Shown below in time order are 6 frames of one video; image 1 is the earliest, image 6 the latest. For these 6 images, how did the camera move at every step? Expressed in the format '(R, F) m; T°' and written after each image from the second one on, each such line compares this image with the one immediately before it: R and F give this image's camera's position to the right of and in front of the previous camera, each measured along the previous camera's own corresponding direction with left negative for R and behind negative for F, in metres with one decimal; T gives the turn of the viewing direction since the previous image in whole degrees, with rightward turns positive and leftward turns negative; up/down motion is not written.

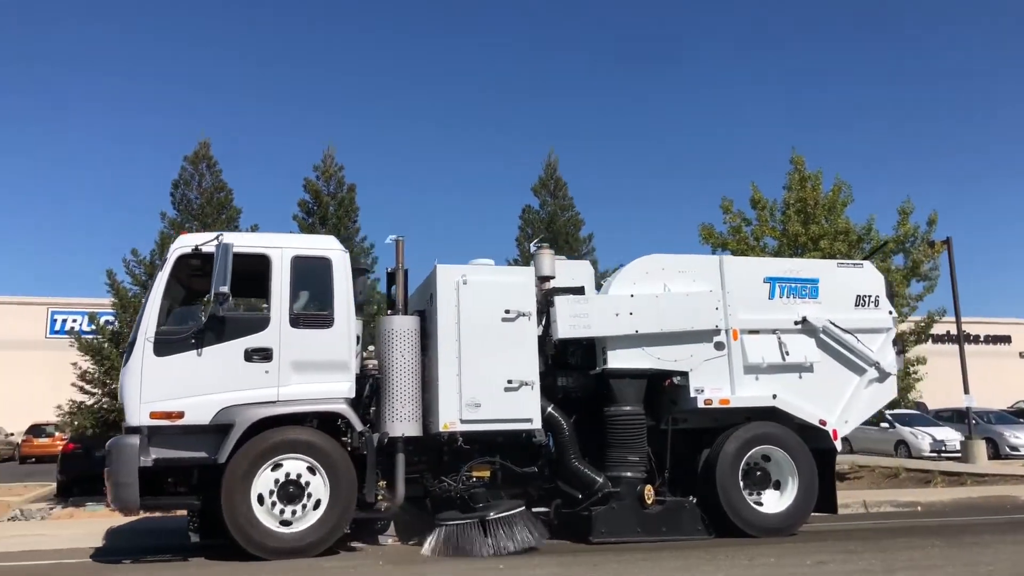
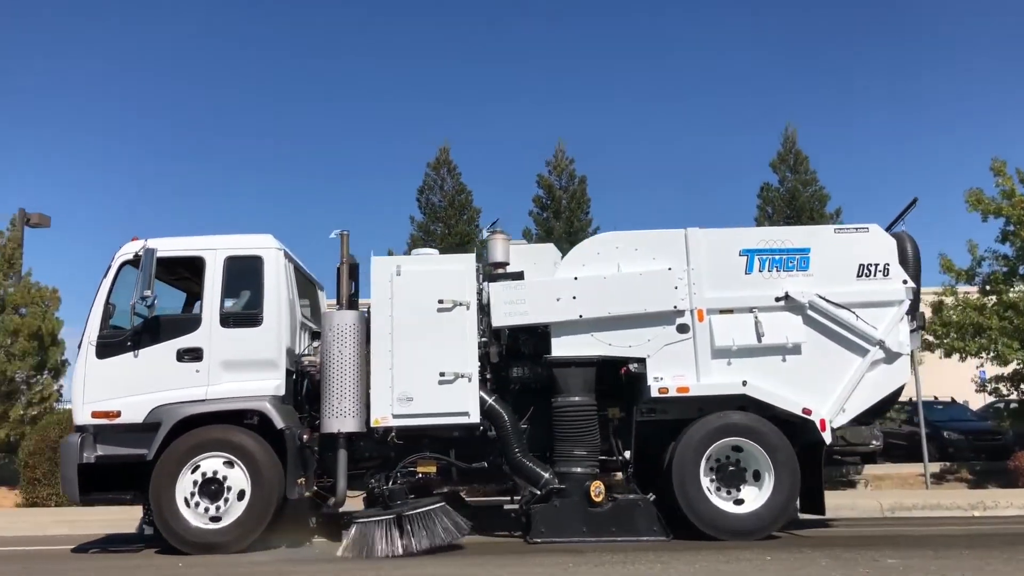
(+2.2, +0.6) m; -13°
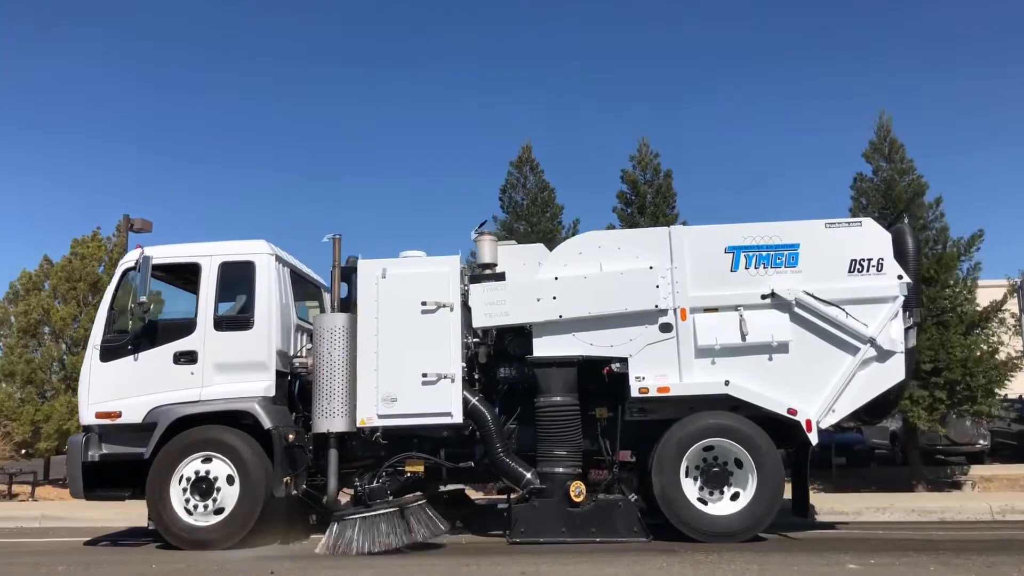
(+0.8, 0.0) m; -5°
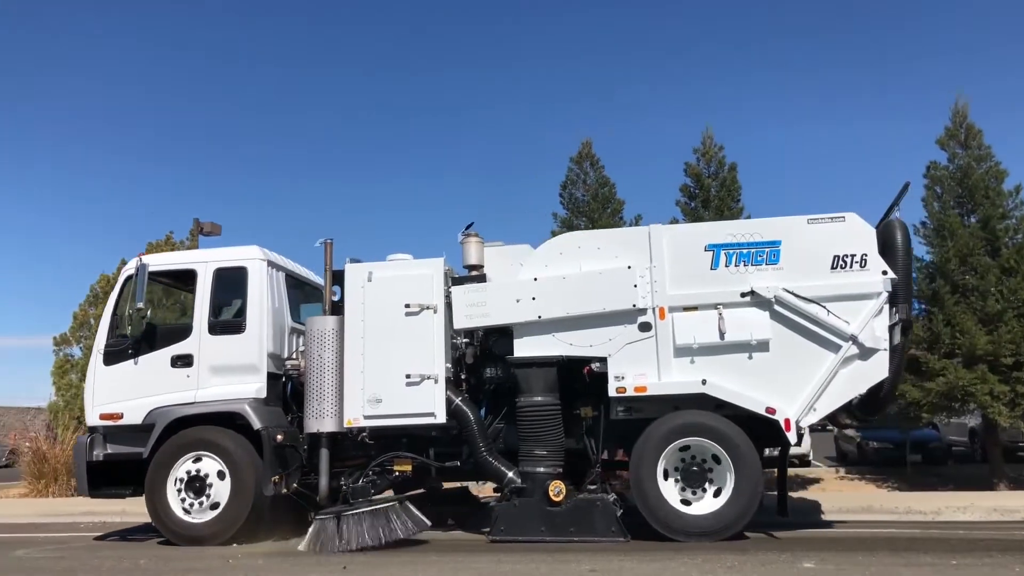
(+0.7, -0.1) m; -4°
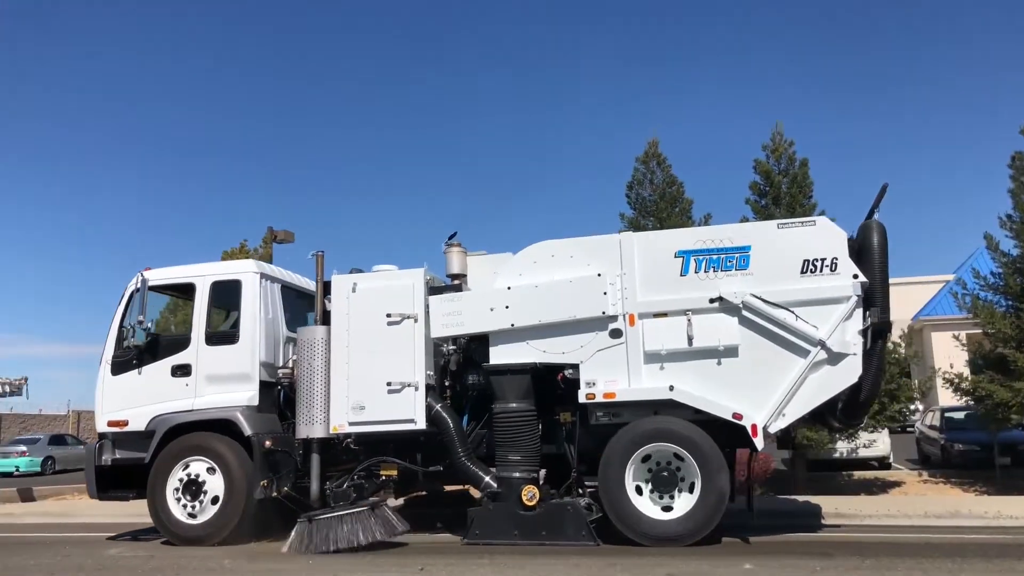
(+0.8, -0.1) m; -4°
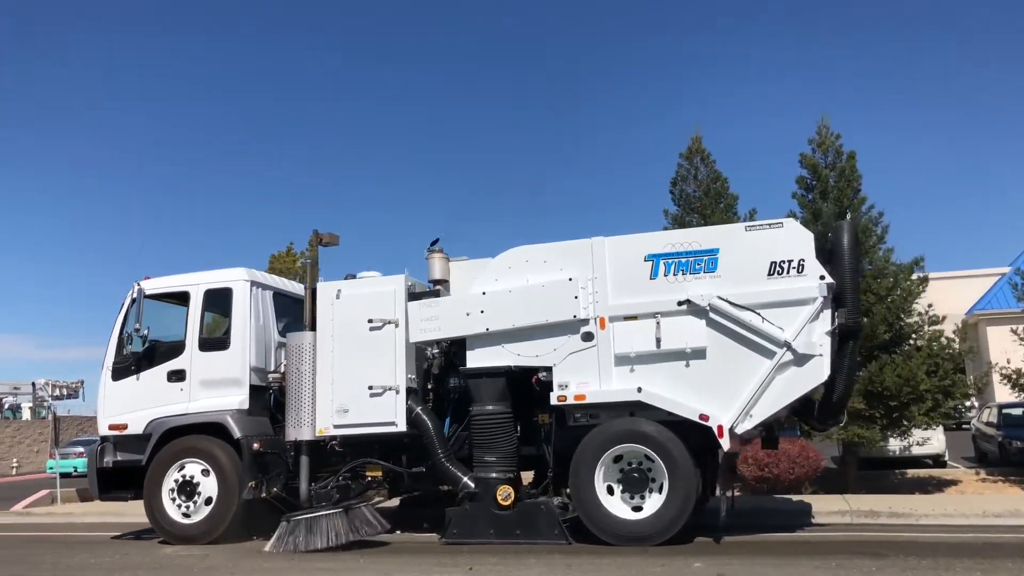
(+0.6, -0.2) m; -3°
